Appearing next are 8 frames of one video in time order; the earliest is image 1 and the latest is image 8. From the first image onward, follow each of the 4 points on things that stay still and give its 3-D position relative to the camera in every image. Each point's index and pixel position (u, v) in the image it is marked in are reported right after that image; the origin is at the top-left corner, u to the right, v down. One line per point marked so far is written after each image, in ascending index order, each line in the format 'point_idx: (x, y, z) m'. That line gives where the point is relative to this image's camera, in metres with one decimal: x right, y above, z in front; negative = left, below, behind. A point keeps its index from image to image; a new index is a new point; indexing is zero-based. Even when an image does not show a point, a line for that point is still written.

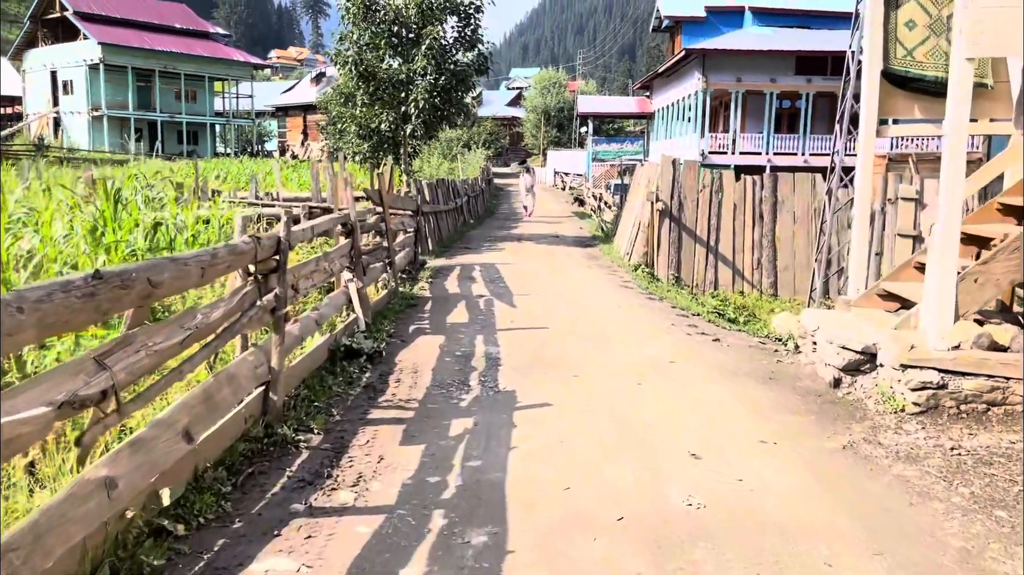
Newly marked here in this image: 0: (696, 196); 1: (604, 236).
0: (+2.8, +1.4, +12.8) m
1: (+2.0, +1.1, +18.5) m
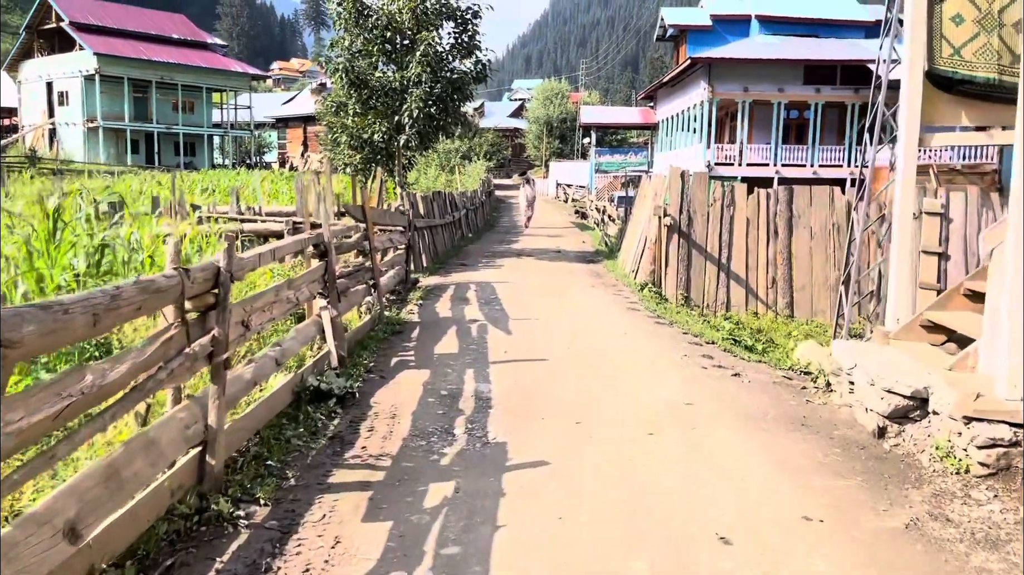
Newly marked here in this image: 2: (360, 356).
0: (+2.7, +1.1, +12.0) m
1: (+2.0, +0.8, +17.7) m
2: (-1.2, -0.6, +6.7) m
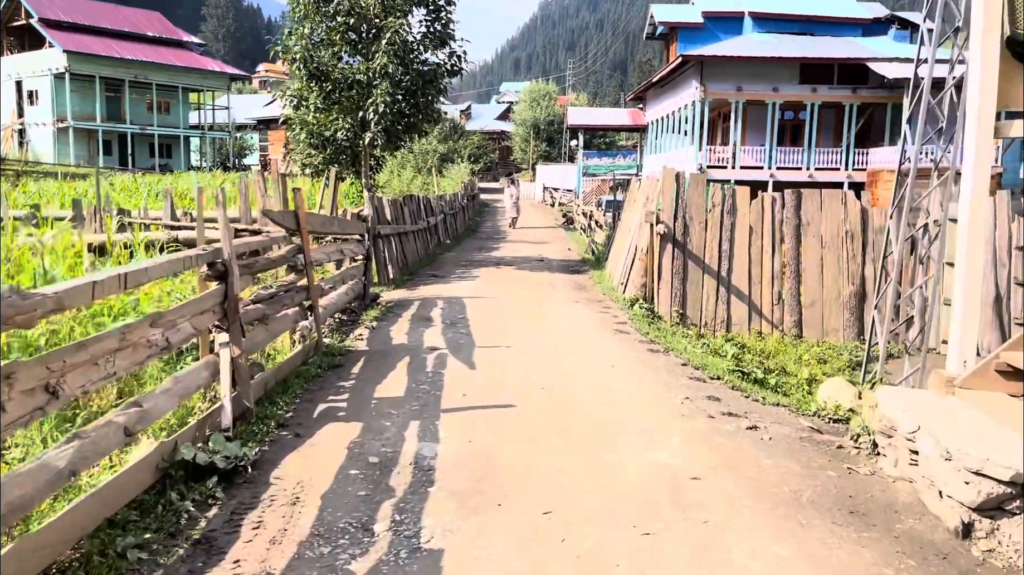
0: (+2.4, +0.9, +10.7) m
1: (+1.6, +0.5, +16.3) m
2: (-1.5, -0.7, +5.3) m
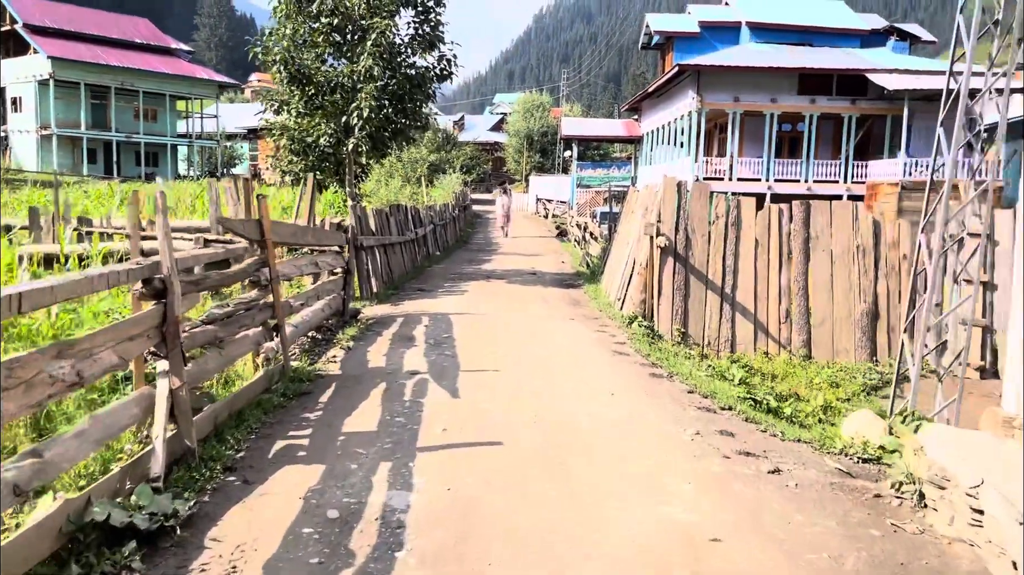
0: (+2.3, +0.7, +10.0) m
1: (+1.4, +0.3, +15.6) m
2: (-1.5, -0.8, +4.6) m
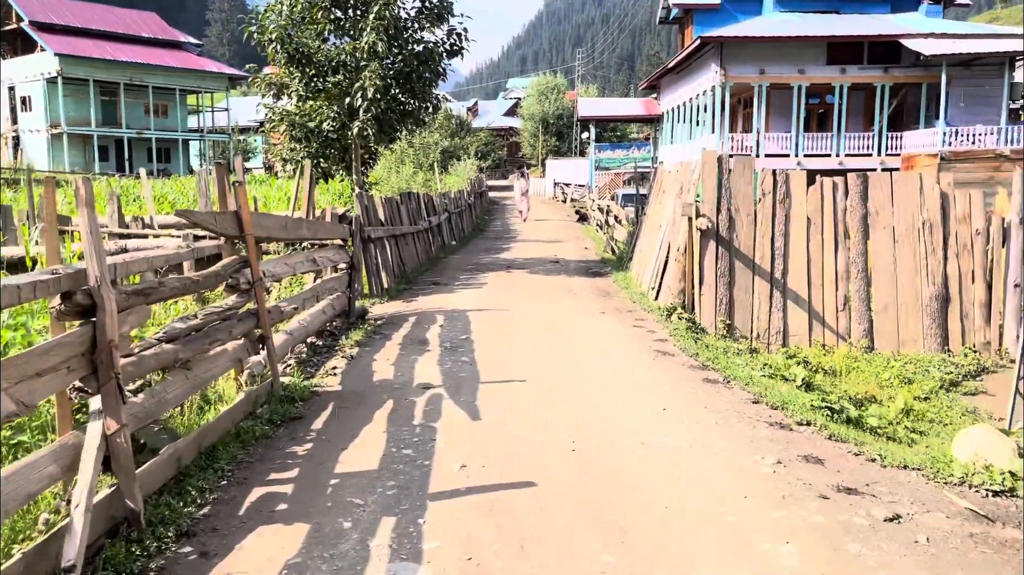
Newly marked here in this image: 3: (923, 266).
0: (+2.5, +0.8, +8.9) m
1: (+1.8, +0.5, +14.5) m
2: (-1.4, -0.9, +3.6) m
3: (+4.3, +0.2, +8.8) m
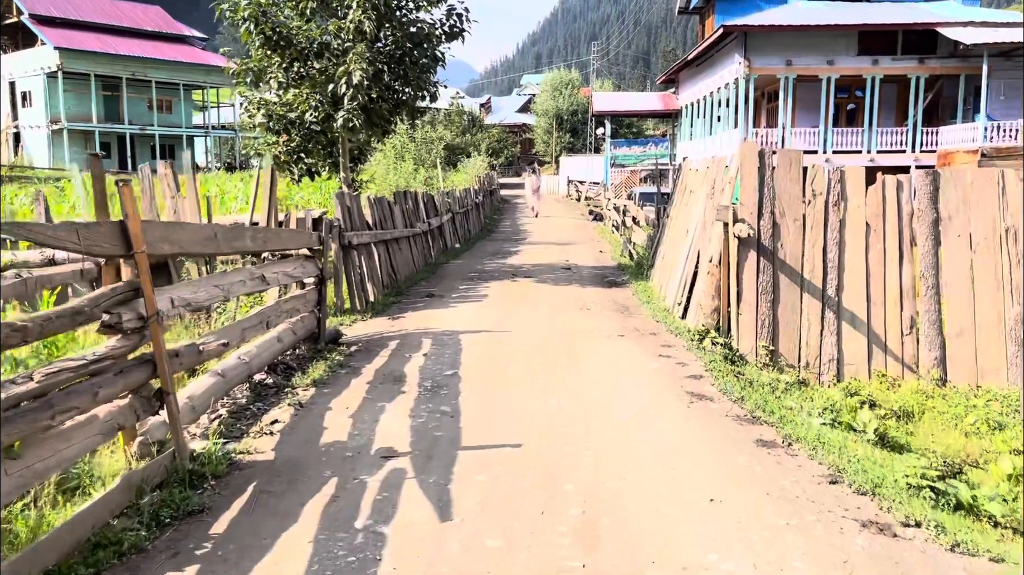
0: (+2.5, +0.7, +7.4) m
1: (+1.9, +0.3, +13.1) m
2: (-1.5, -1.1, +2.2) m
3: (+4.3, 0.0, +7.3) m
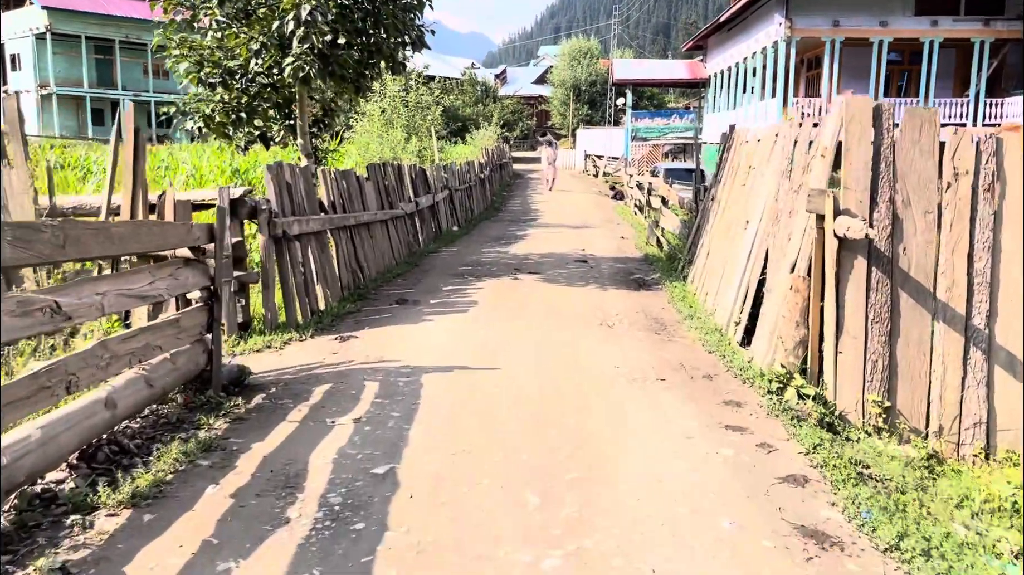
0: (+2.5, +0.5, +4.9) m
1: (+1.9, +0.3, +10.6) m
2: (-1.7, -1.3, -0.2) m
3: (+4.2, -0.2, +4.8) m
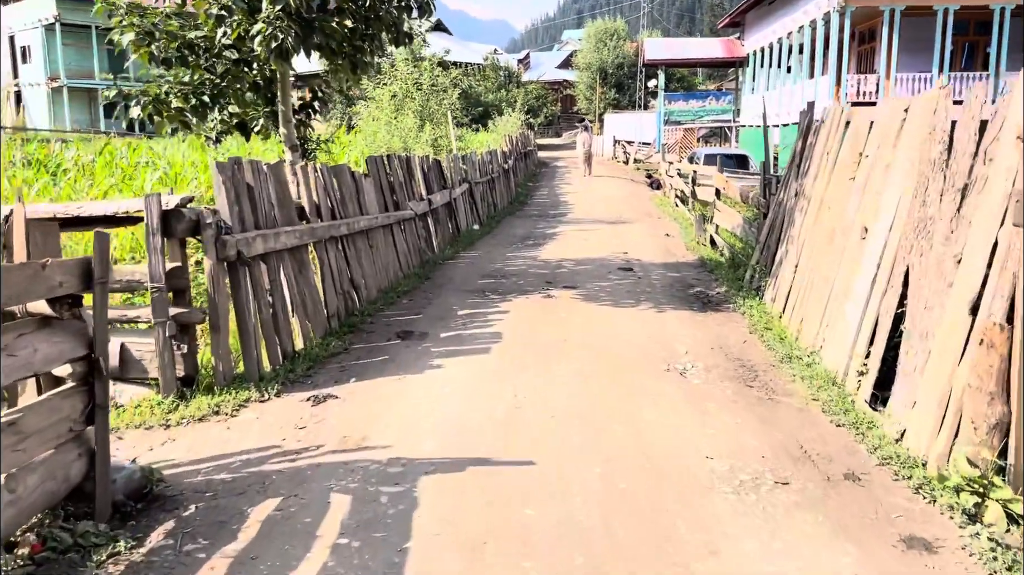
0: (+2.6, +0.3, +3.0) m
1: (+2.2, +0.2, +8.7) m
2: (-1.6, -1.7, -1.9) m
3: (+4.3, -0.3, +2.8) m
